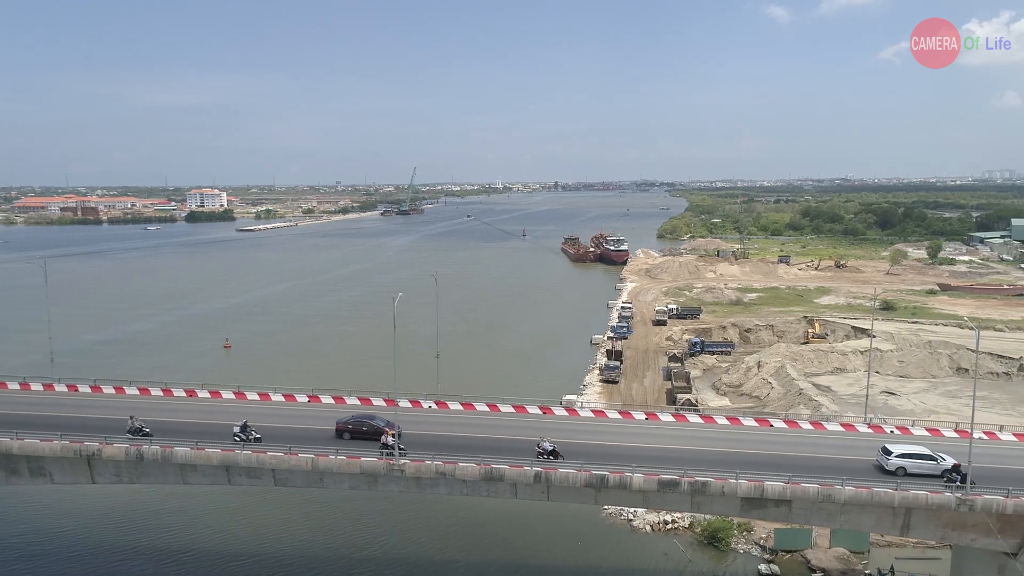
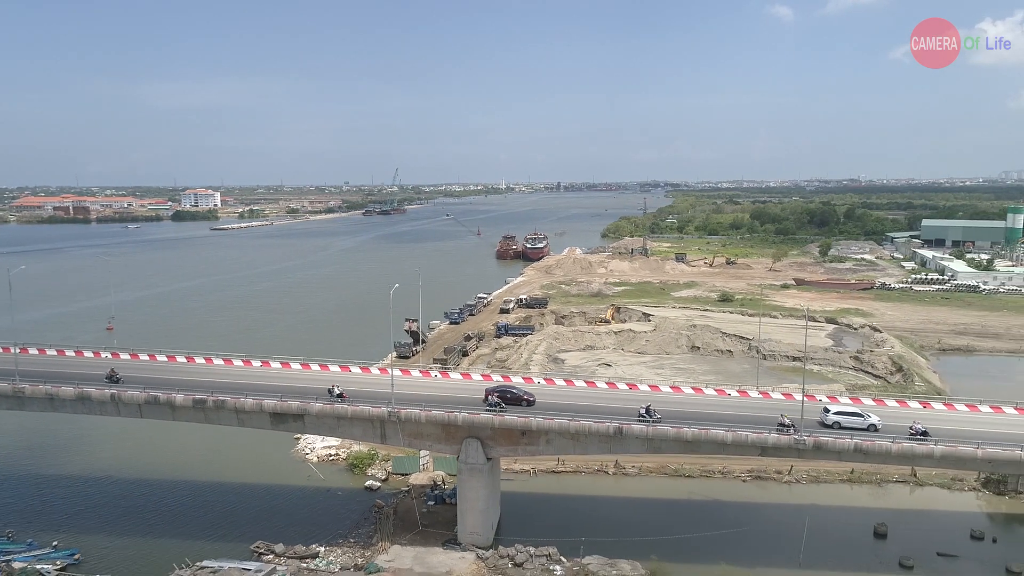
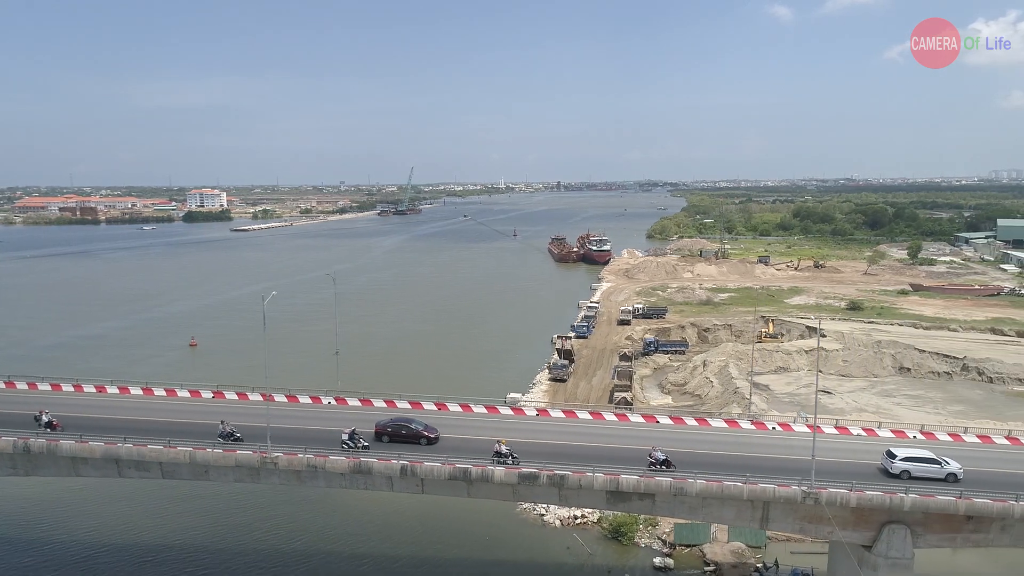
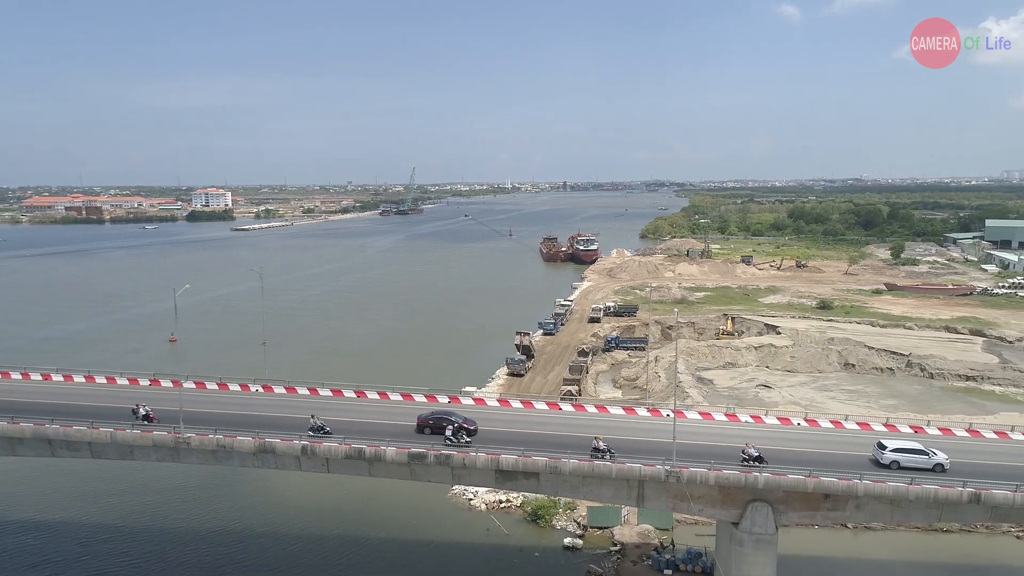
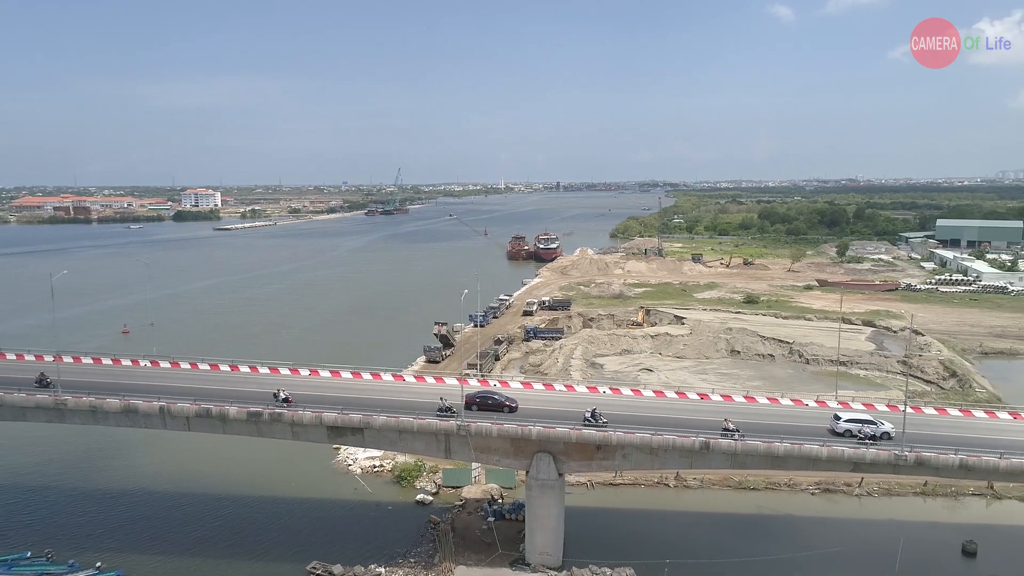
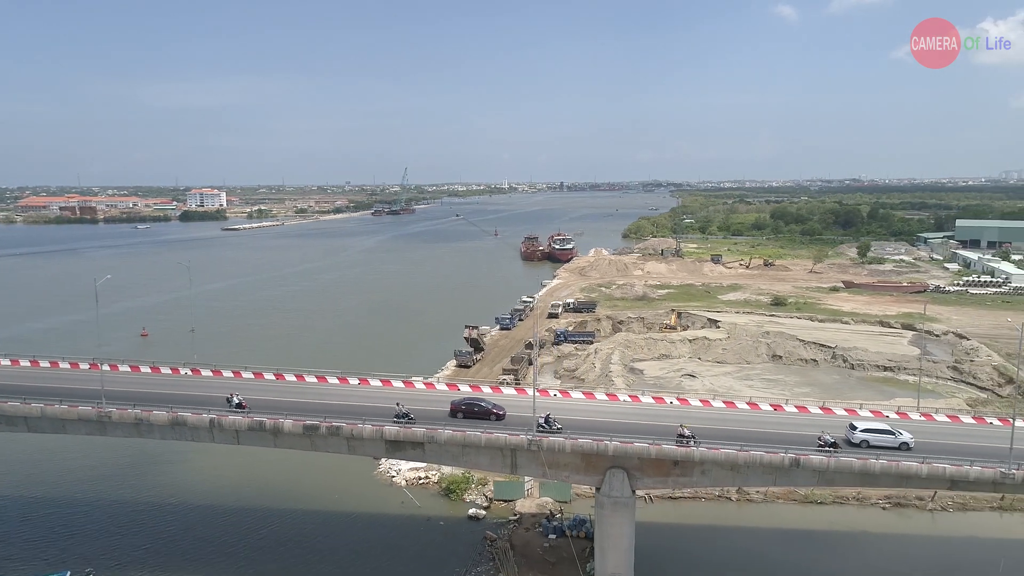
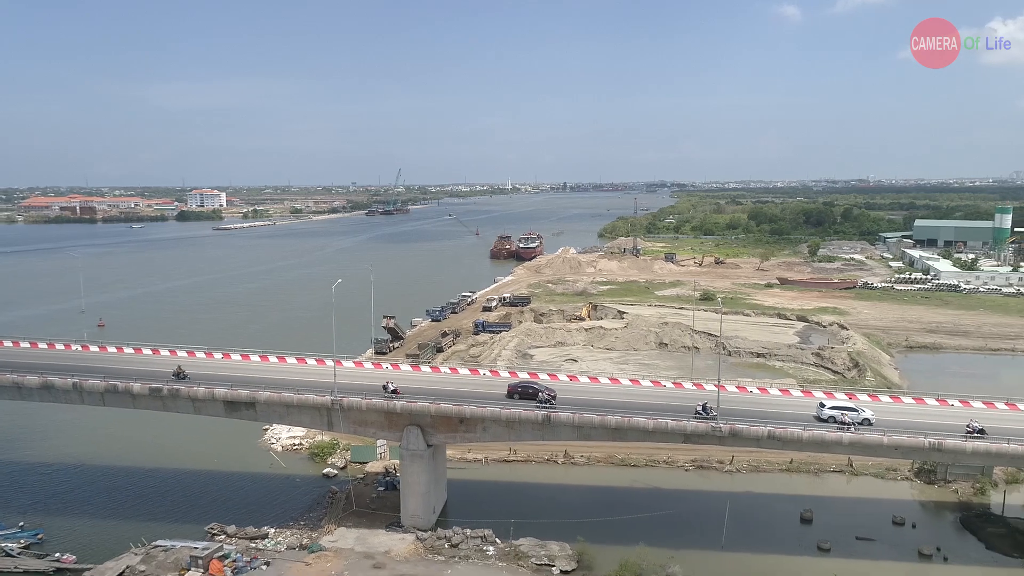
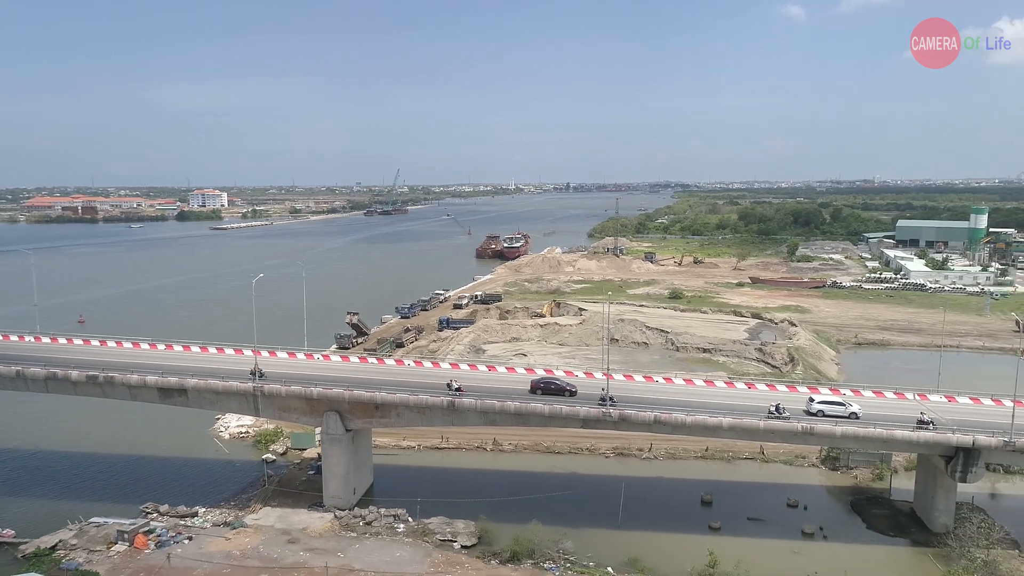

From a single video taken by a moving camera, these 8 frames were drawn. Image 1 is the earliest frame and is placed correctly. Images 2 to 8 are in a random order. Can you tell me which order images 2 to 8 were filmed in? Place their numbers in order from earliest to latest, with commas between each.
3, 4, 6, 5, 2, 7, 8
